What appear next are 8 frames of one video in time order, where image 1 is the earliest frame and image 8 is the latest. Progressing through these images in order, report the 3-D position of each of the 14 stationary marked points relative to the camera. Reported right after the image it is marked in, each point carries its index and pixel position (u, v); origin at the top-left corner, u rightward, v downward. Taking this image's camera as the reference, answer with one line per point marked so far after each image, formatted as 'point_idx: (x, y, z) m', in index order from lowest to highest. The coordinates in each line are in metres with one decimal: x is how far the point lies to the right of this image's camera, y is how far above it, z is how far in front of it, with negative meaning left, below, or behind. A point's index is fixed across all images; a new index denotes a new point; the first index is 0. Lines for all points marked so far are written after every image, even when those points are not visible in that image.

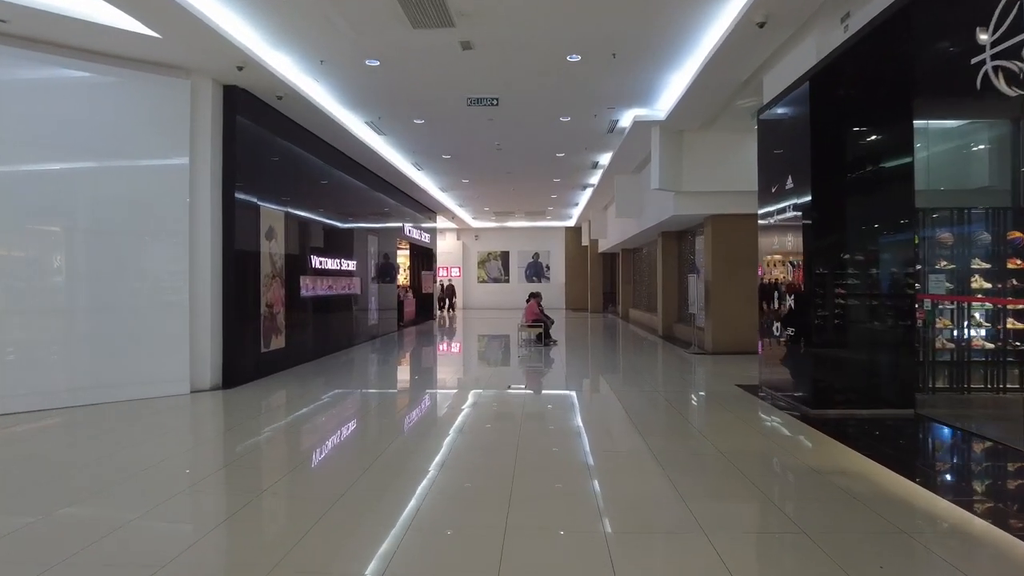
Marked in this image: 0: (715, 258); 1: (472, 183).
0: (+2.9, +0.4, +9.6) m
1: (-0.9, +2.3, +14.6) m
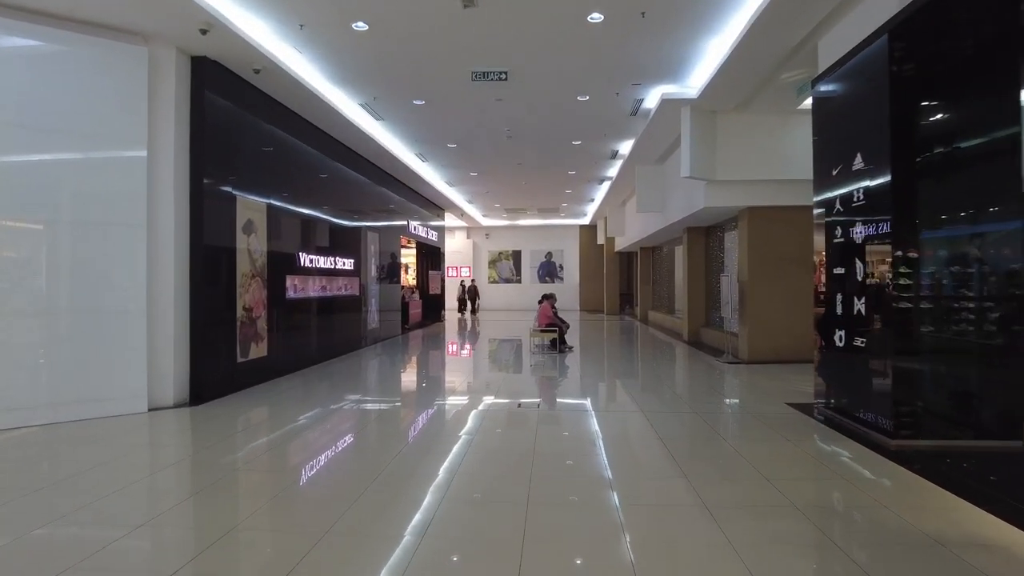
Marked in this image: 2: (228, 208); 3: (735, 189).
0: (+3.1, +0.4, +8.6) m
1: (-0.6, +2.3, +13.6) m
2: (-2.9, +0.8, +6.7) m
3: (+2.8, +1.3, +8.4) m
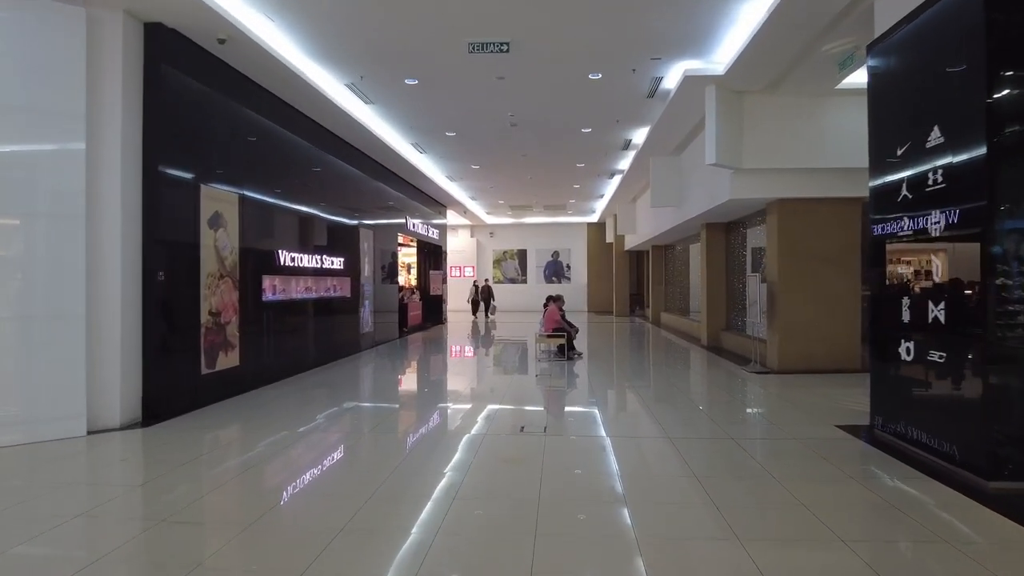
0: (+3.1, +0.4, +7.7) m
1: (-0.6, +2.3, +12.8) m
2: (-2.9, +0.8, +5.9) m
3: (+2.9, +1.3, +7.5) m
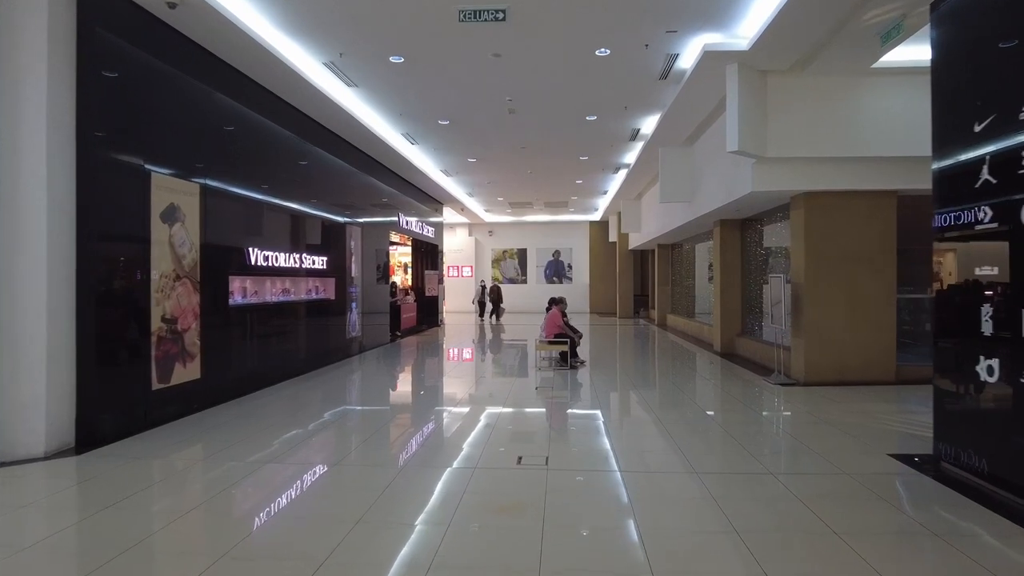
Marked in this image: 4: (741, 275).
0: (+3.1, +0.4, +7.0) m
1: (-0.6, +2.3, +12.1) m
2: (-2.9, +0.8, +5.2) m
3: (+2.8, +1.2, +6.8) m
4: (+3.5, +0.2, +10.1) m
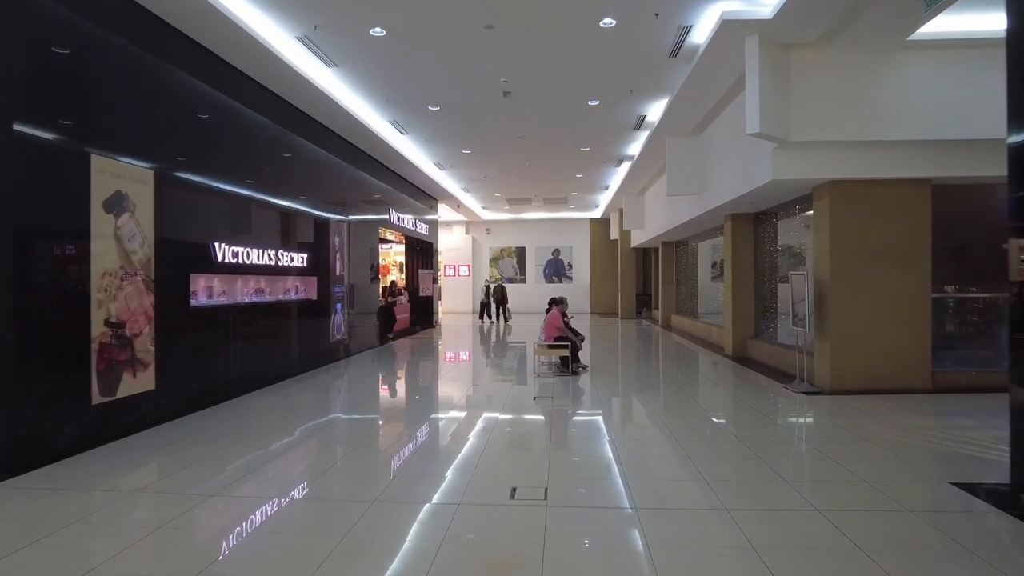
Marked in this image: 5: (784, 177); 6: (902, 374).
0: (+3.1, +0.4, +6.3) m
1: (-0.6, +2.3, +11.4) m
2: (-2.9, +0.8, +4.5) m
3: (+2.8, +1.2, +6.2) m
4: (+3.4, +0.2, +9.4) m
5: (+2.5, +1.0, +6.2) m
6: (+3.7, -0.8, +6.3) m
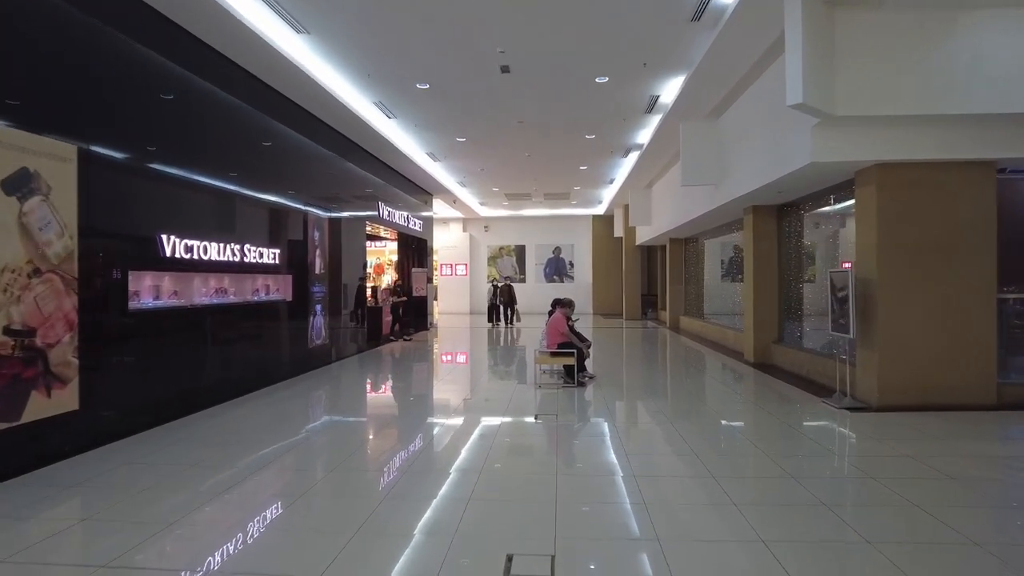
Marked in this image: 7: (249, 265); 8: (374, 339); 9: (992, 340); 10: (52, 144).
0: (+3.0, +0.4, +5.5) m
1: (-0.6, +2.3, +10.5) m
2: (-3.0, +0.8, +3.7) m
3: (+2.8, +1.2, +5.3) m
4: (+3.4, +0.2, +8.6) m
5: (+2.5, +1.0, +5.4) m
6: (+3.7, -0.8, +5.5) m
7: (-3.0, +0.3, +7.5) m
8: (-2.6, -1.0, +12.5) m
9: (+3.9, -0.4, +5.5) m
10: (-2.9, +0.9, +4.3) m
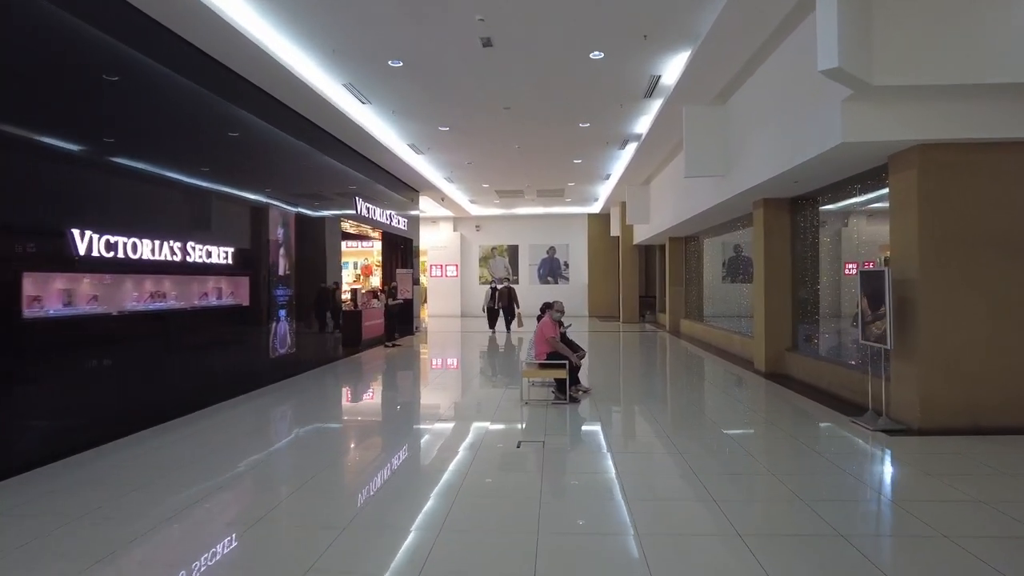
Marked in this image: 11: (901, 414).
0: (+2.9, +0.4, +4.7) m
1: (-0.8, +2.2, +9.7) m
2: (-3.1, +0.8, +2.9) m
3: (+2.6, +1.2, +4.5) m
4: (+3.2, +0.2, +7.8) m
5: (+2.4, +1.0, +4.6) m
6: (+3.5, -0.8, +4.7) m
7: (-3.2, +0.2, +6.7) m
8: (-2.8, -1.0, +11.7) m
9: (+3.8, -0.4, +4.7) m
10: (-3.0, +0.9, +3.5) m
11: (+2.9, -0.9, +5.0) m
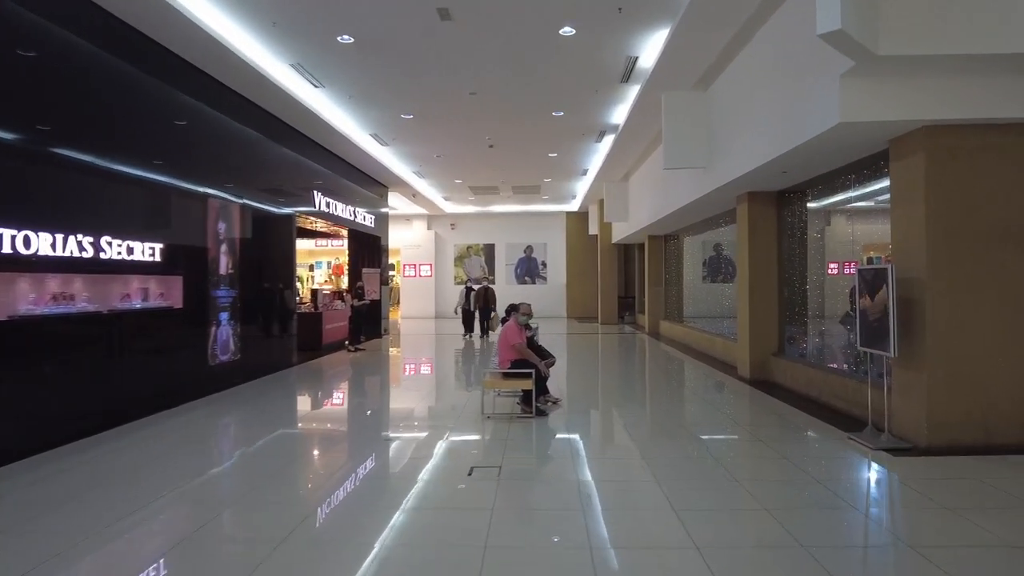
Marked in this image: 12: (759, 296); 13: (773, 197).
0: (+2.6, +0.4, +4.2) m
1: (-1.2, +2.2, +9.1) m
2: (-3.3, +0.8, +2.2) m
3: (+2.3, +1.2, +4.0) m
4: (+2.9, +0.2, +7.3) m
5: (+2.1, +1.0, +4.0) m
6: (+3.2, -0.8, +4.2) m
7: (-3.5, +0.2, +6.0) m
8: (-3.3, -1.0, +11.0) m
9: (+3.5, -0.4, +4.2) m
10: (-3.3, +0.9, +2.8) m
11: (+2.6, -0.9, +4.4) m
12: (+2.7, -0.1, +7.3) m
13: (+2.8, +1.0, +7.2) m
